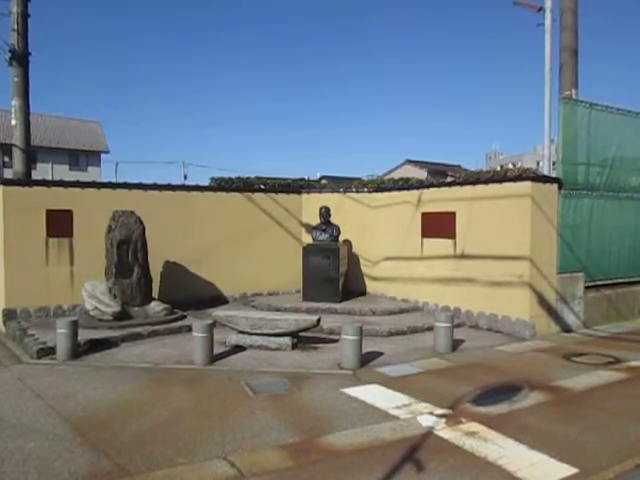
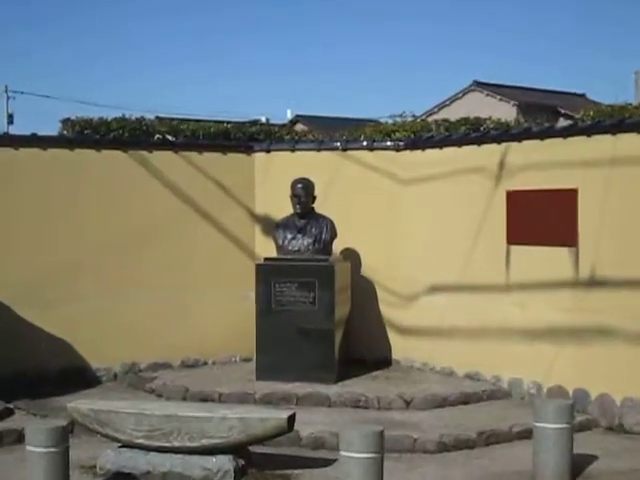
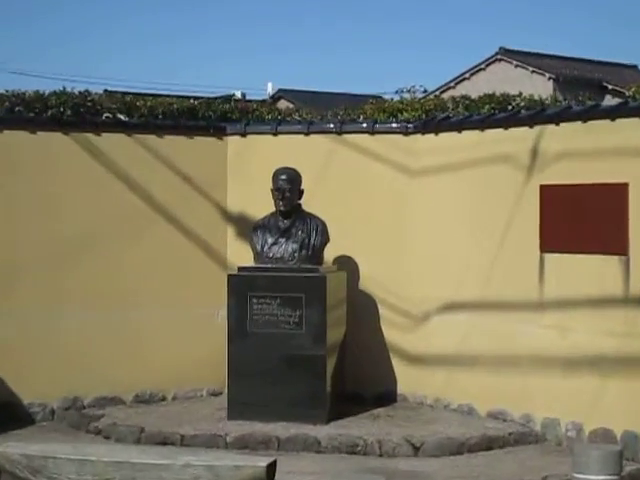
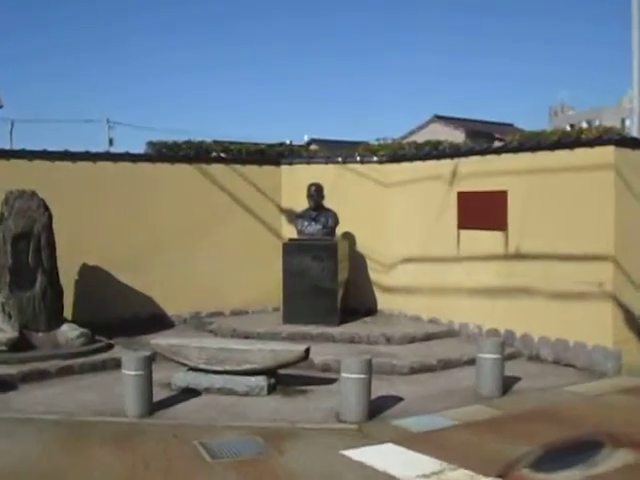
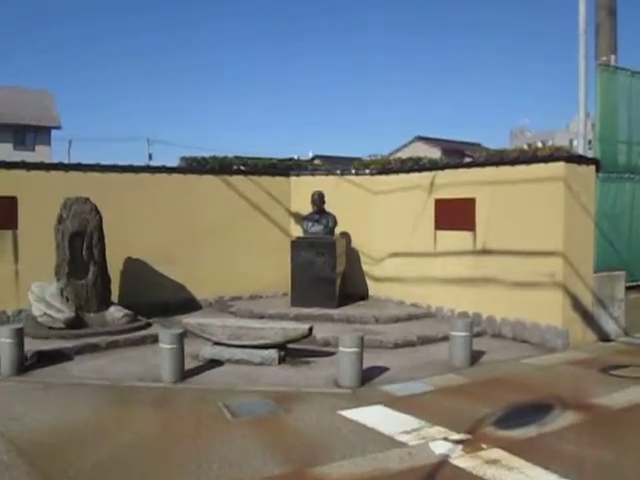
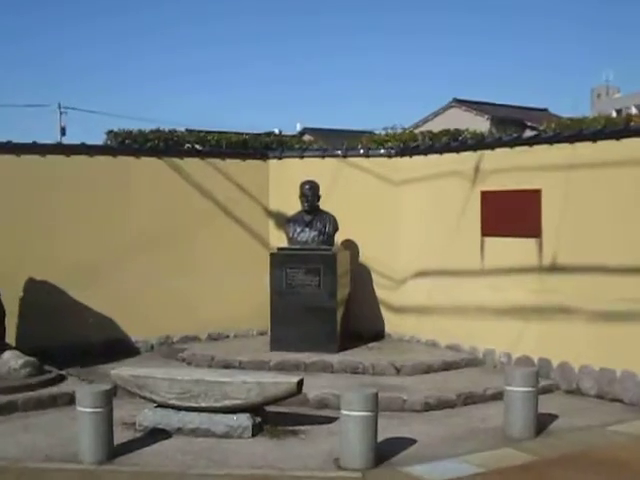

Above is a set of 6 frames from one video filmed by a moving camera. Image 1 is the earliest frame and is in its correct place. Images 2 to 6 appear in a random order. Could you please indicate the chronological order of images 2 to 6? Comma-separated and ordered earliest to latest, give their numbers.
5, 4, 6, 2, 3
